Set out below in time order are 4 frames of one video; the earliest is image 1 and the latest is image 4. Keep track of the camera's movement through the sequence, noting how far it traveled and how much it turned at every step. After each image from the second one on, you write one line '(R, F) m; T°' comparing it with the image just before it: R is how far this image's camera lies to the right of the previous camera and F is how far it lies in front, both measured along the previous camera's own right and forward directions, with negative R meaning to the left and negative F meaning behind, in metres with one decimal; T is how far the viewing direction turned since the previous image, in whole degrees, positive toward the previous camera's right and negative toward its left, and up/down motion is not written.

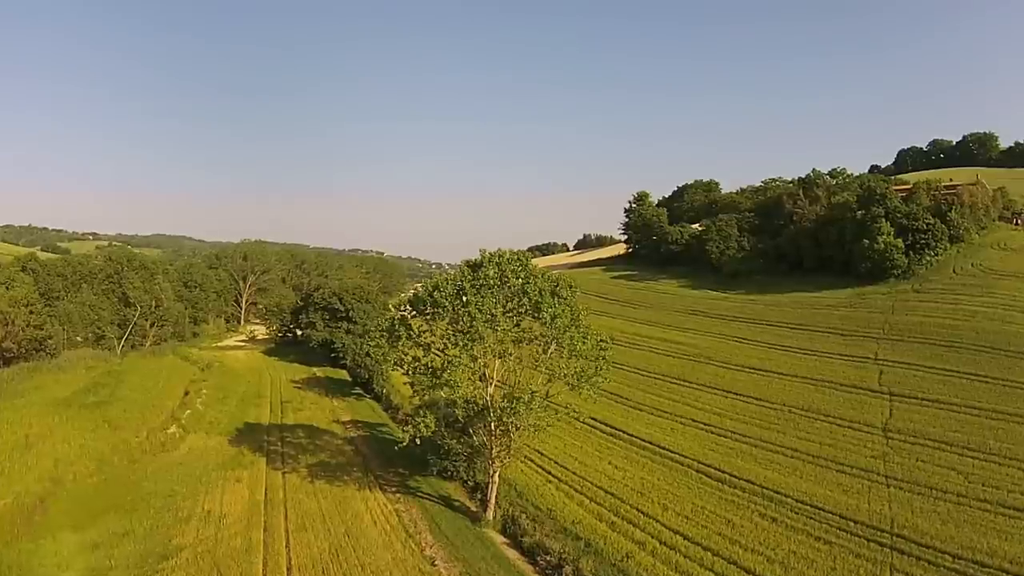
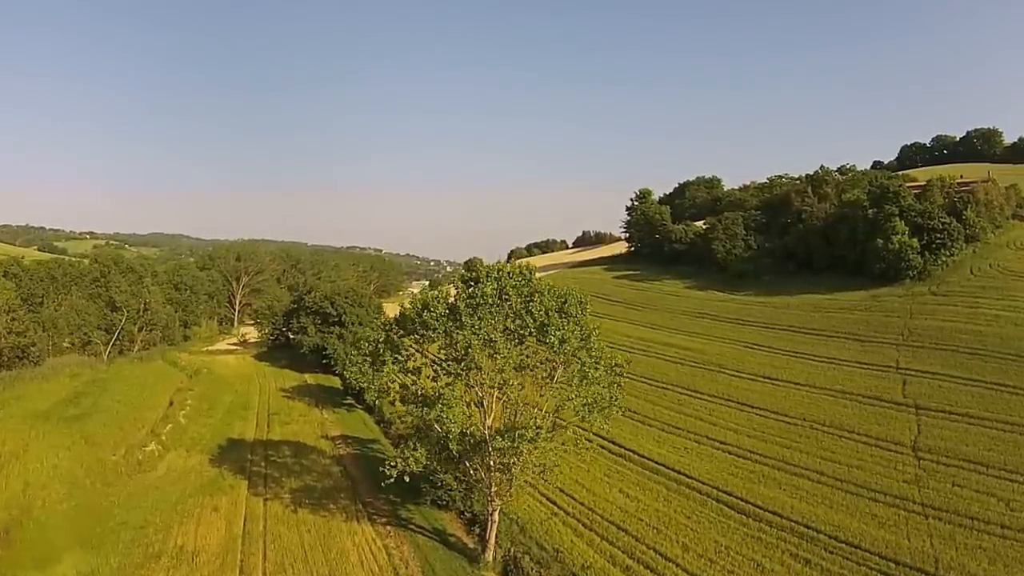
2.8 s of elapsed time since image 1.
(0.0, +2.2) m; 0°
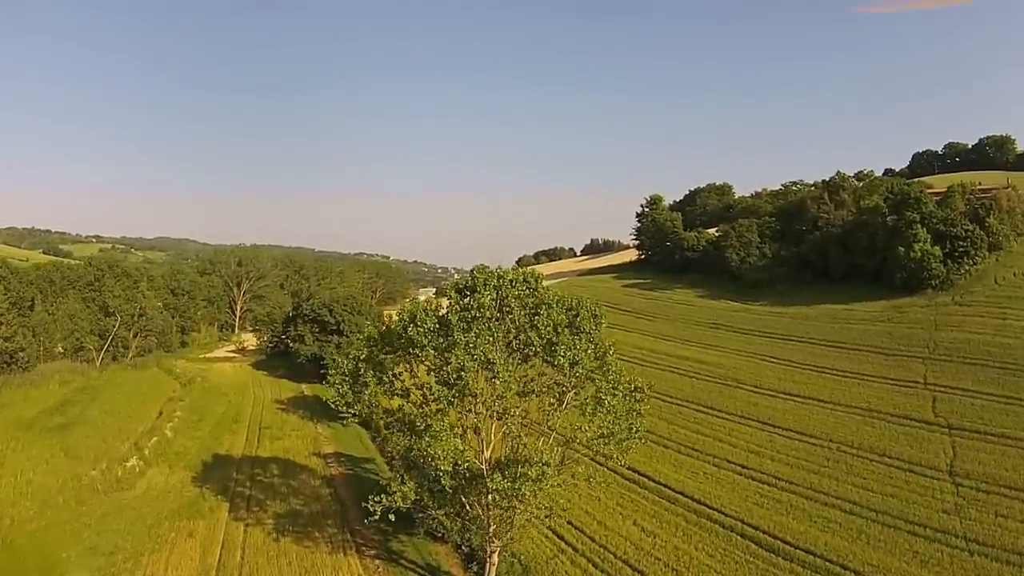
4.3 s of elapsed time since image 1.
(+0.1, +2.0) m; -1°
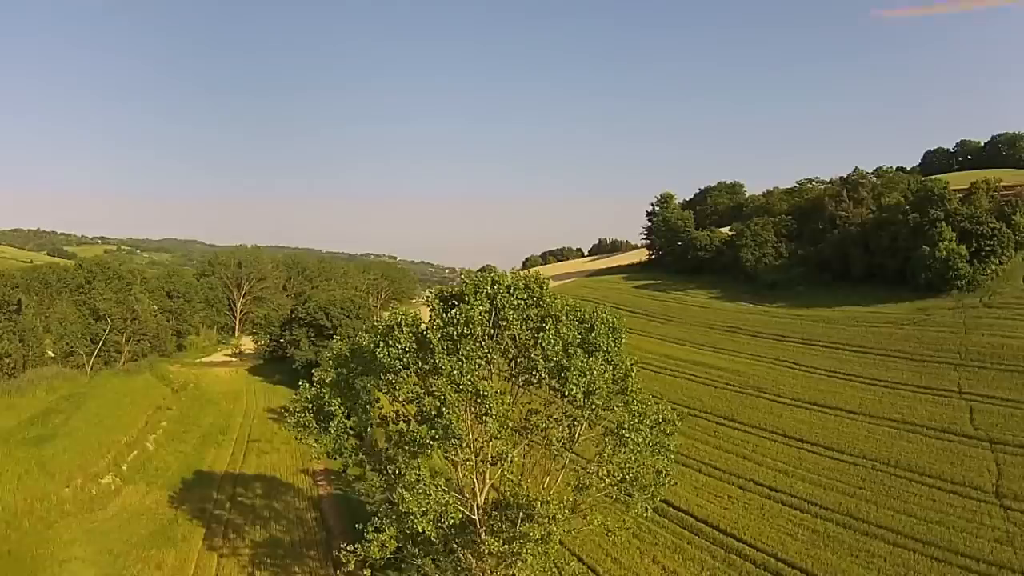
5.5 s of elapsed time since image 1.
(+0.1, +2.3) m; -1°
